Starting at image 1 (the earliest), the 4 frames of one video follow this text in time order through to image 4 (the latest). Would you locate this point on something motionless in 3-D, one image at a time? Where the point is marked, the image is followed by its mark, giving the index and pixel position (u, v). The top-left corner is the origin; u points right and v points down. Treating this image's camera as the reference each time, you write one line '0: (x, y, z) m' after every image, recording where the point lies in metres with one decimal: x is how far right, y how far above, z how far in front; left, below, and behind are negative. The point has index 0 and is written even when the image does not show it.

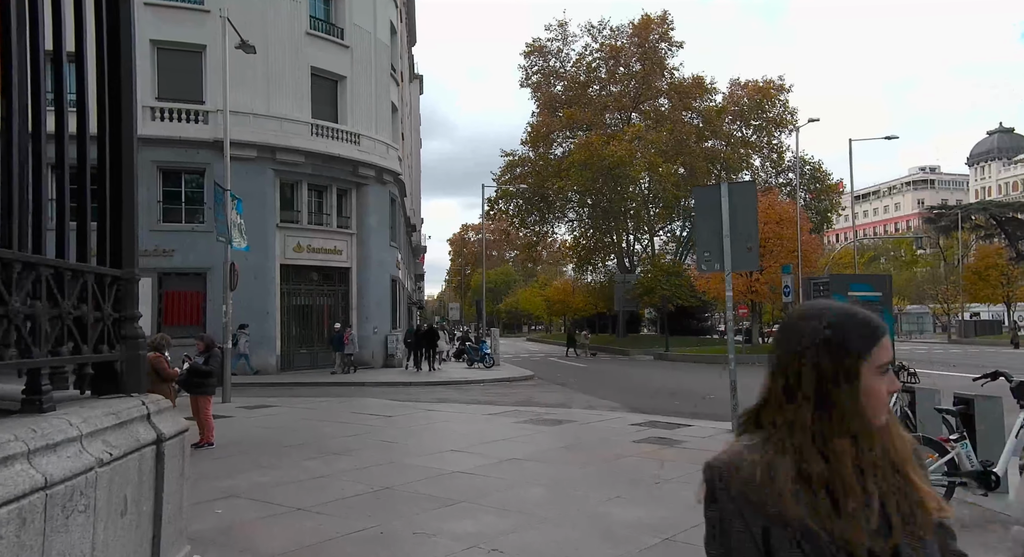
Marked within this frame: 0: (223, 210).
0: (-5.6, +1.3, +15.1) m
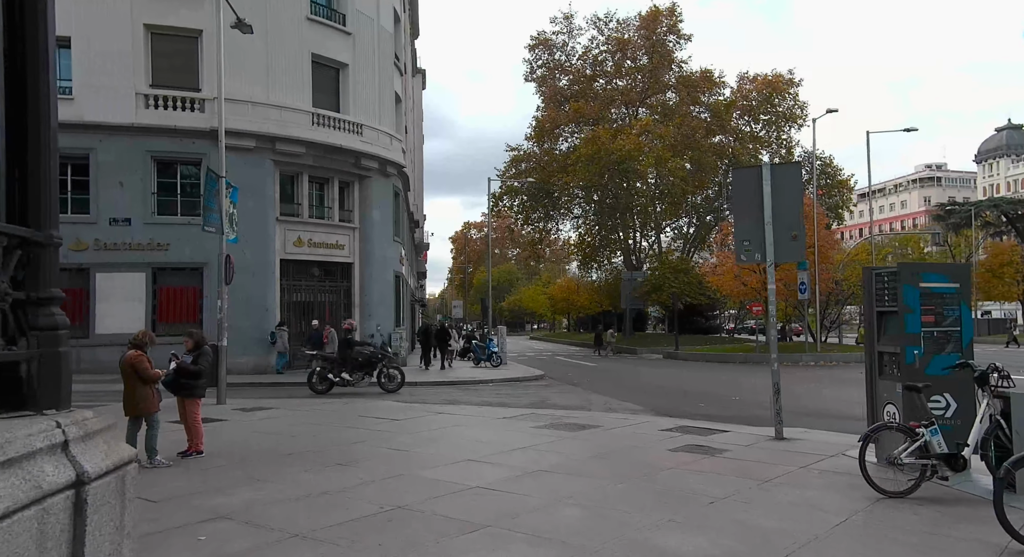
0: (-5.4, +1.5, +14.2) m
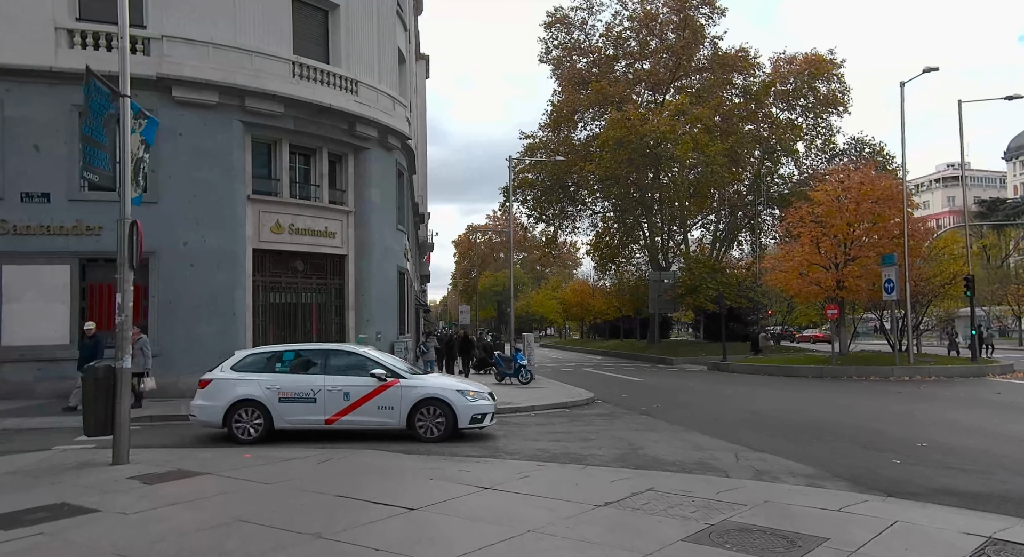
0: (-4.5, +1.7, +8.7) m
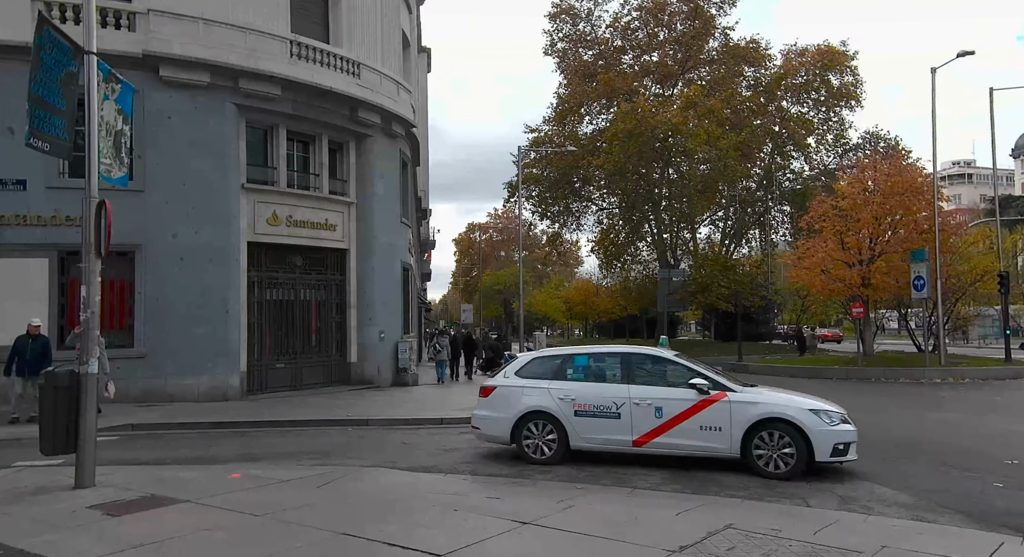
0: (-4.1, +1.8, +7.4) m
